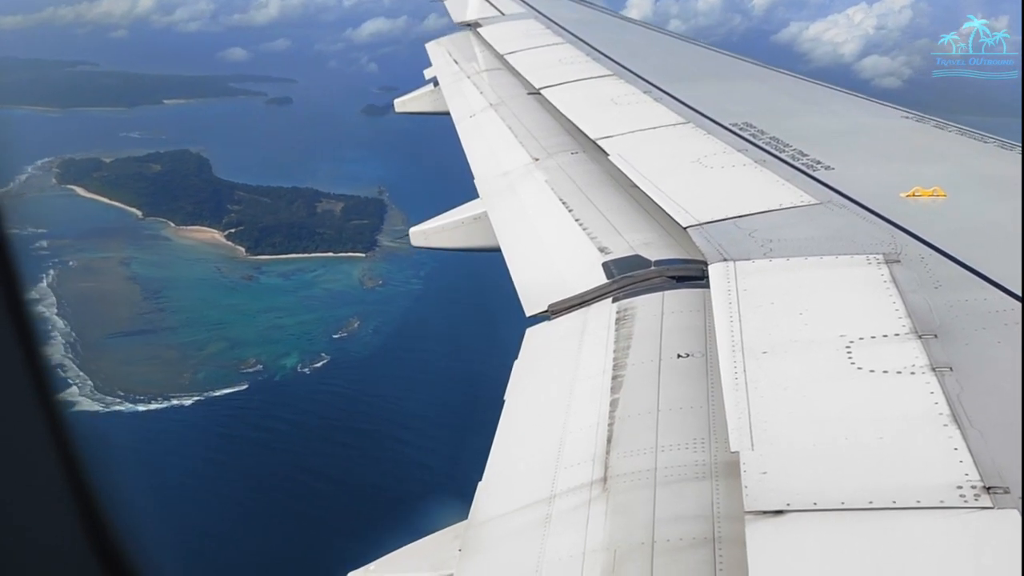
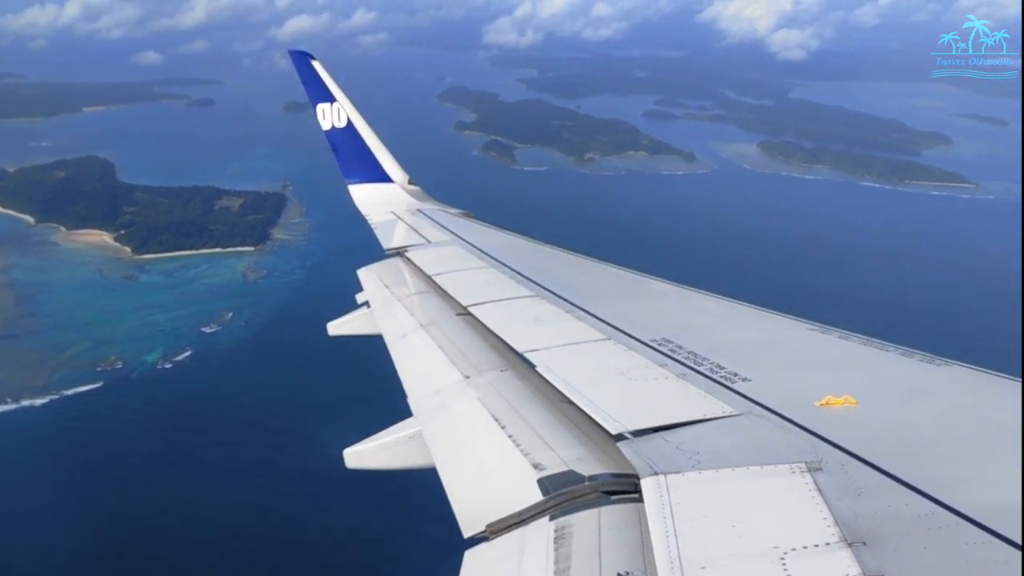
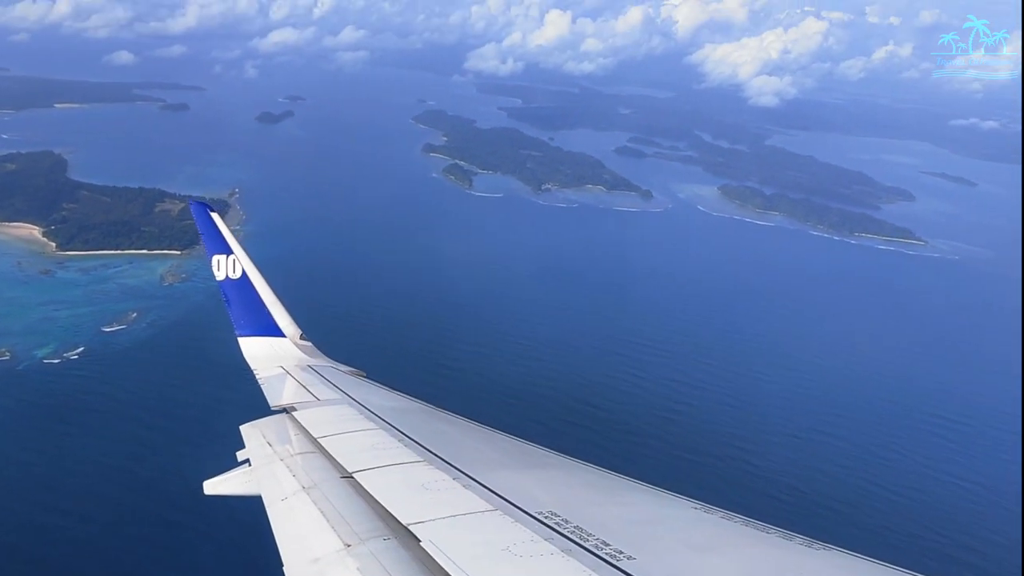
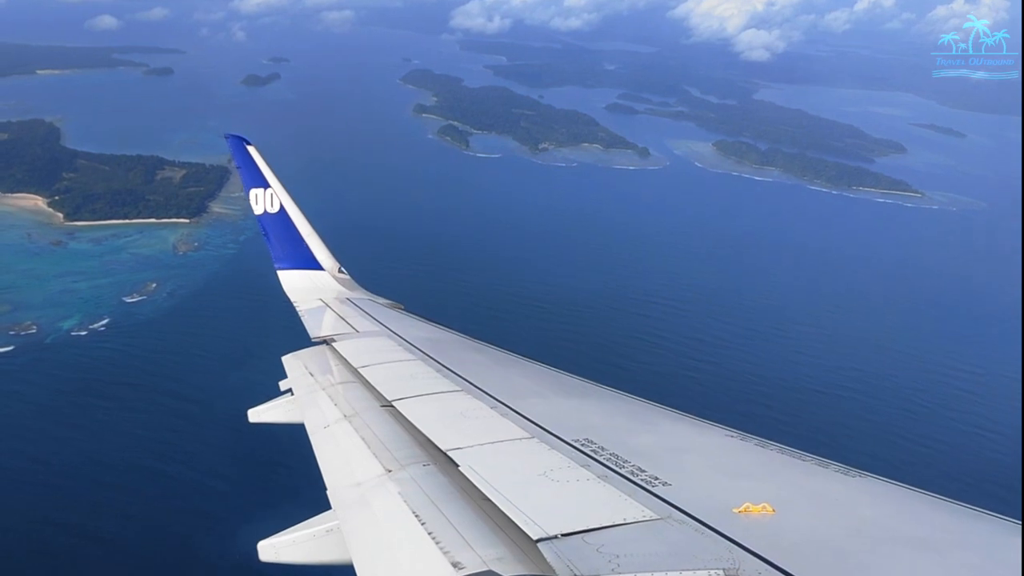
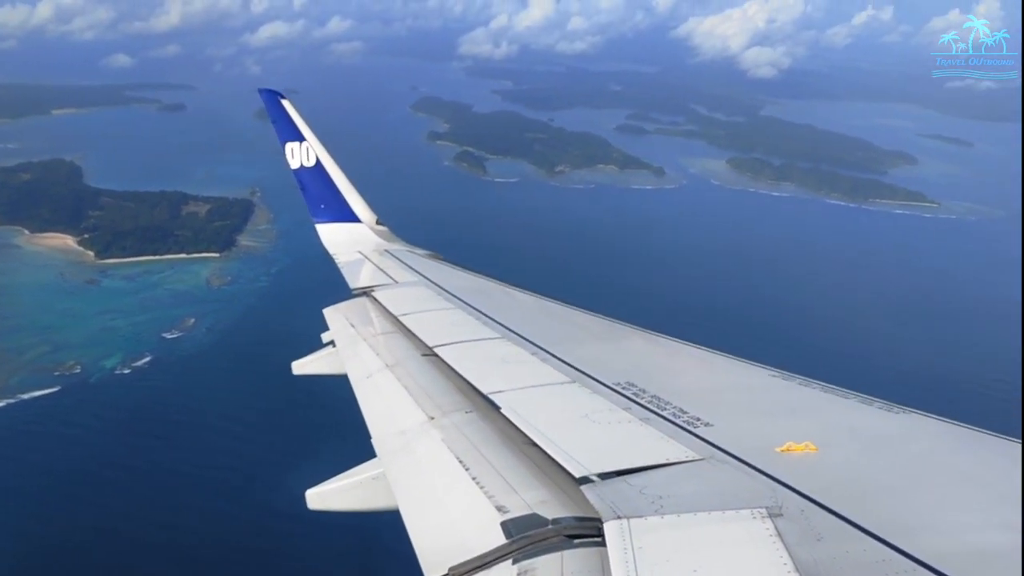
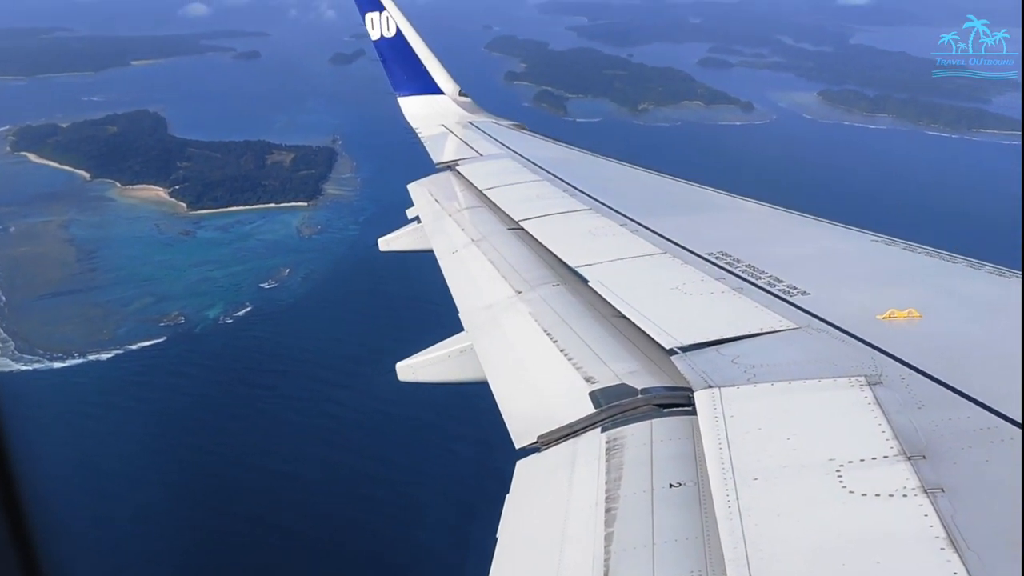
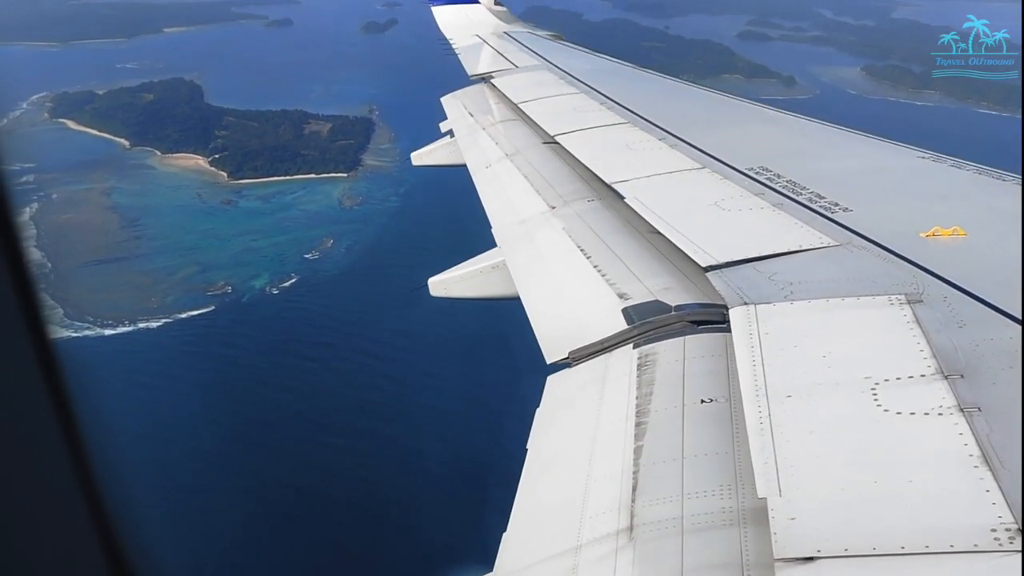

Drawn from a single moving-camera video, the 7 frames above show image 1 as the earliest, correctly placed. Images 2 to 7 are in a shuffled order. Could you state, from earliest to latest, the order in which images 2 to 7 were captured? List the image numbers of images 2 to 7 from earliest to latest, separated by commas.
7, 6, 2, 5, 4, 3
